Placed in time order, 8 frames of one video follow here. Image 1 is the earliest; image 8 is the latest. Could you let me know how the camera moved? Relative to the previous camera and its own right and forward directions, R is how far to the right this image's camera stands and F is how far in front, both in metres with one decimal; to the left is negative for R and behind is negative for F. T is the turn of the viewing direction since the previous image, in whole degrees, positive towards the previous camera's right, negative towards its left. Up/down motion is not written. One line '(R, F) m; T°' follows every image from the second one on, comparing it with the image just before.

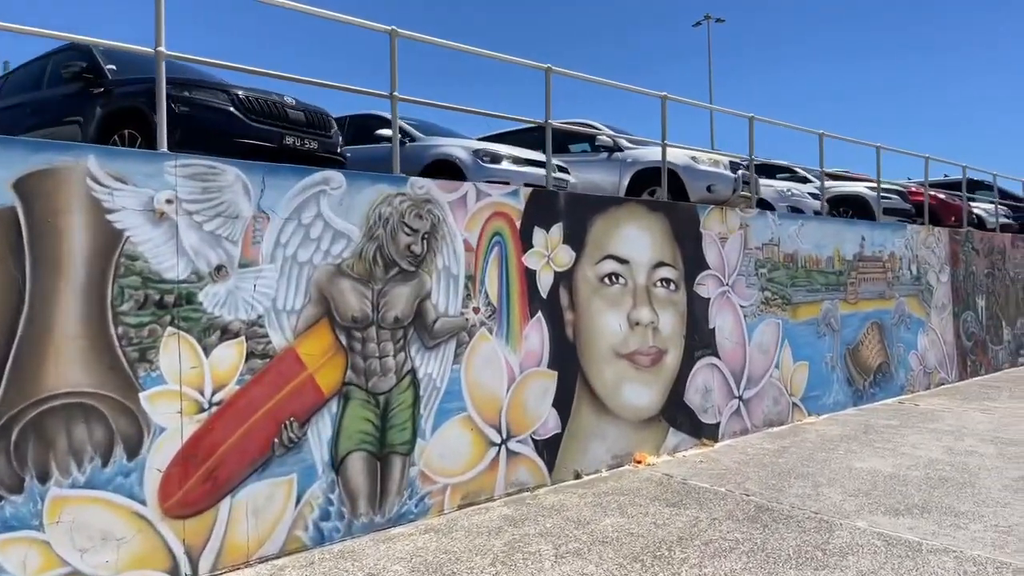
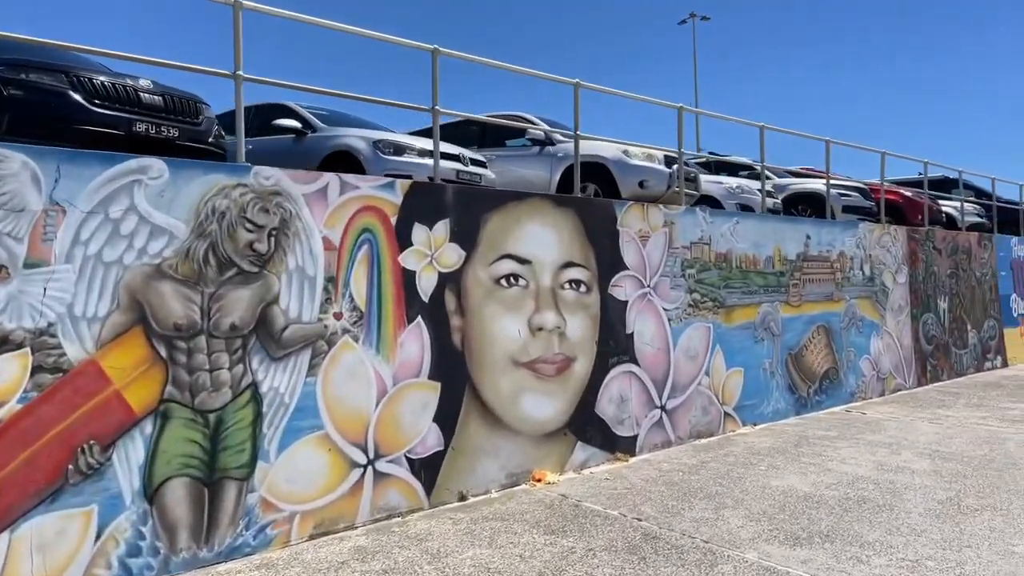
(+1.0, +0.6) m; 0°
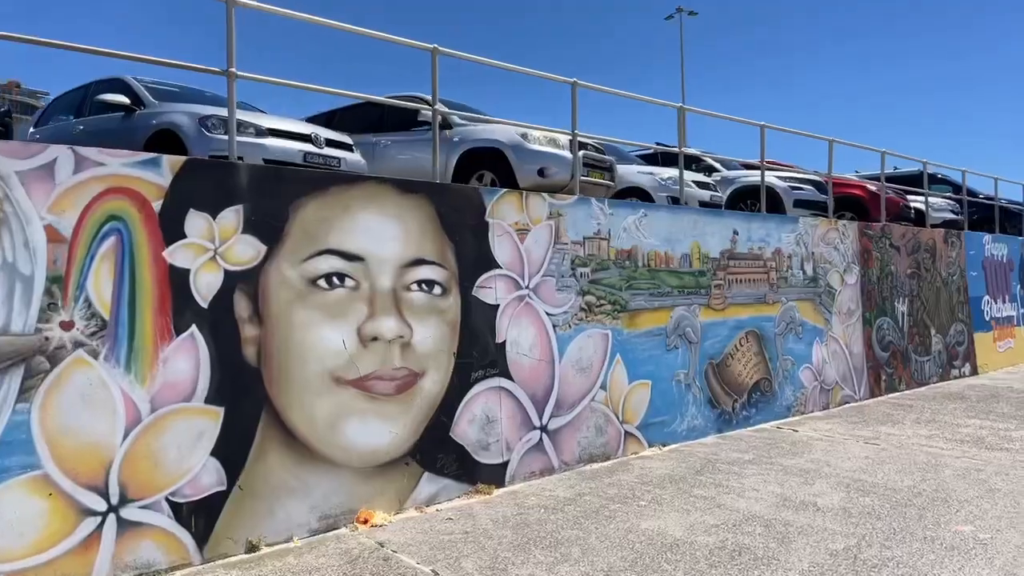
(+1.4, +1.1) m; 0°
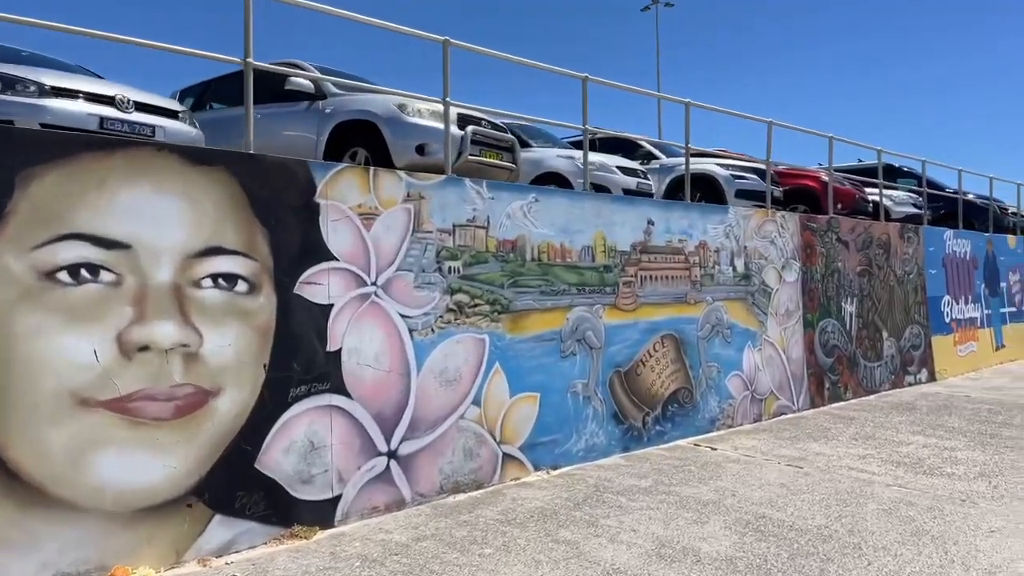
(+1.2, +1.1) m; +1°
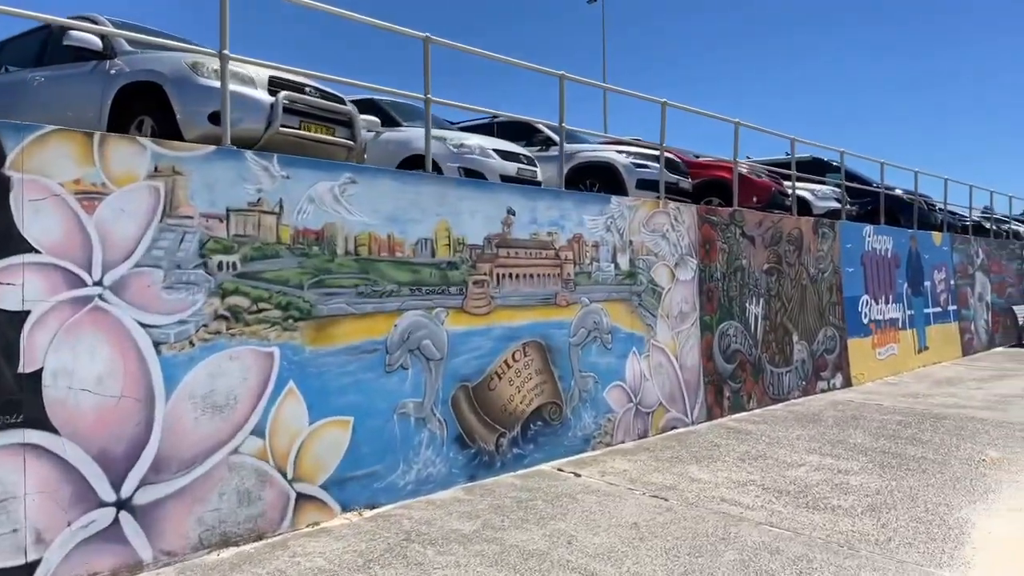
(+1.2, +1.1) m; +3°
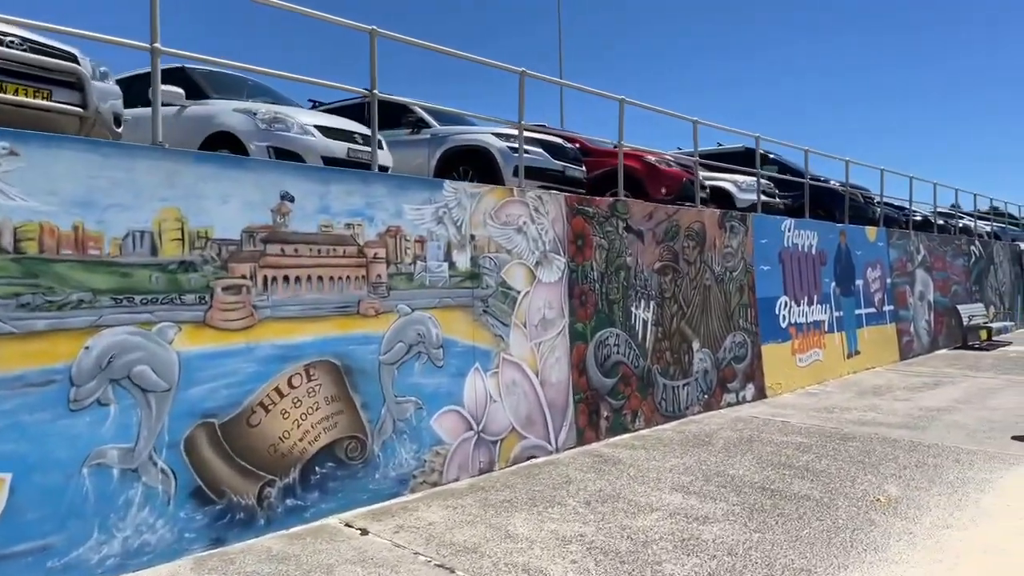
(+1.5, +1.4) m; +2°
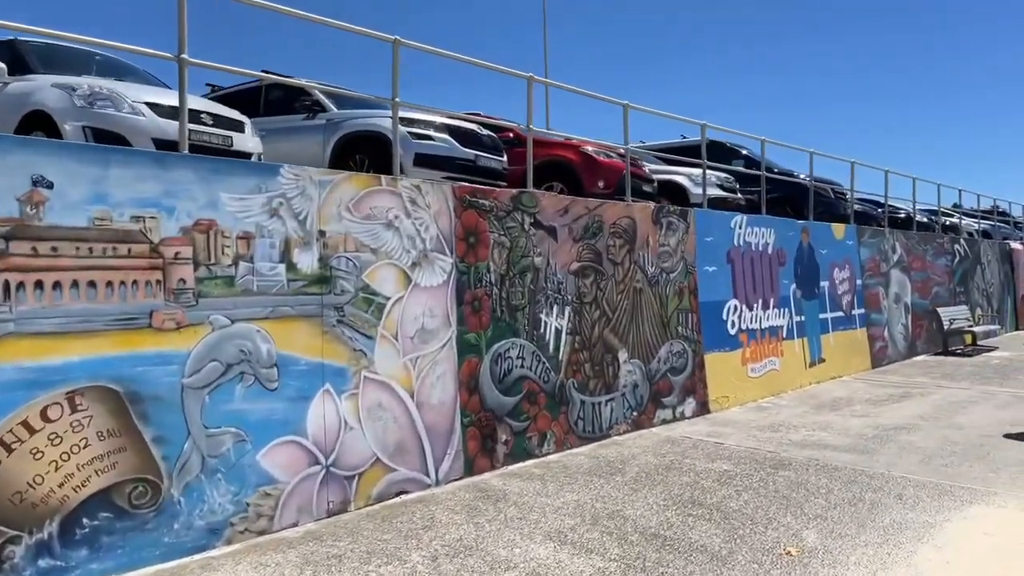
(+1.2, +1.1) m; 0°
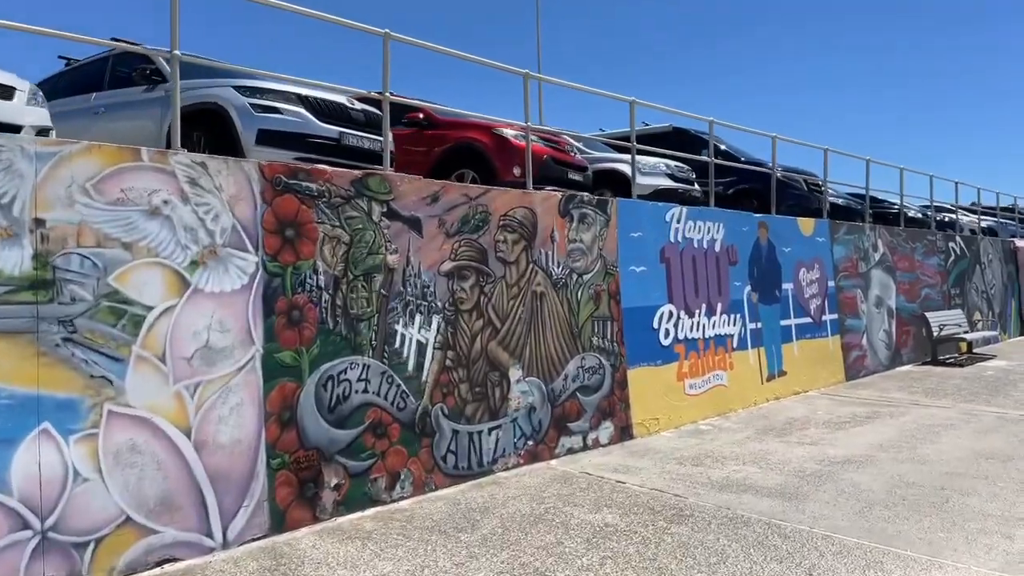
(+1.4, +1.4) m; -1°
